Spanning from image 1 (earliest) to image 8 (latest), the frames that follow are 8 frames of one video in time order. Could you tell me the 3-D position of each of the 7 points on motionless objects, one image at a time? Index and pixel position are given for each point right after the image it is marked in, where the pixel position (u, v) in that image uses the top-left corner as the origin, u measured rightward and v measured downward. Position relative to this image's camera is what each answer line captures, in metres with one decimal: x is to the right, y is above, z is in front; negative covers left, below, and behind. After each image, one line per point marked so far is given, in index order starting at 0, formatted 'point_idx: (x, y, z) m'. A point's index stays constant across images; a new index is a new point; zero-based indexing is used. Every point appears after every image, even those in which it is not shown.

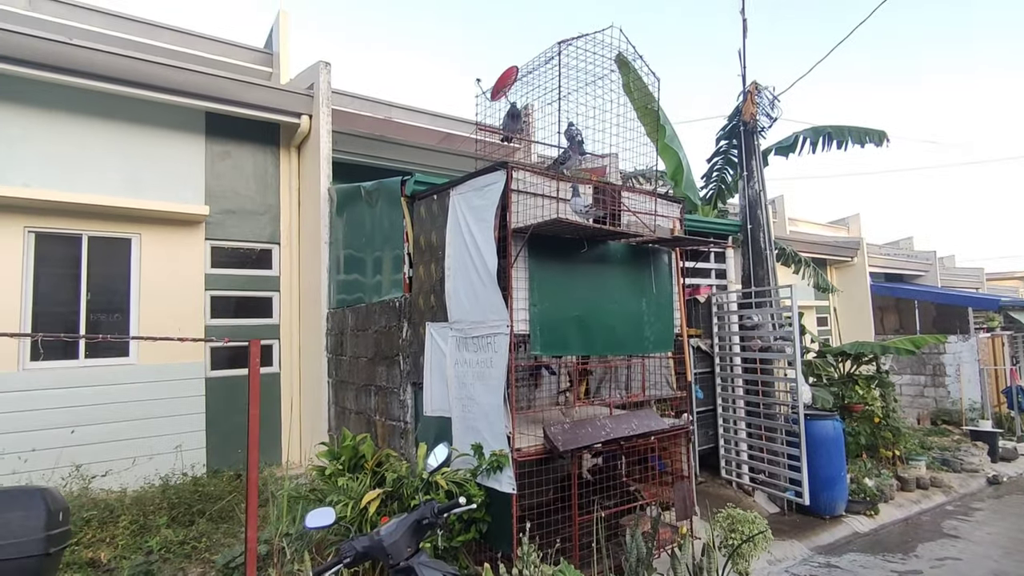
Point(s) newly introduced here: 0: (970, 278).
0: (+14.8, +0.3, +17.9) m
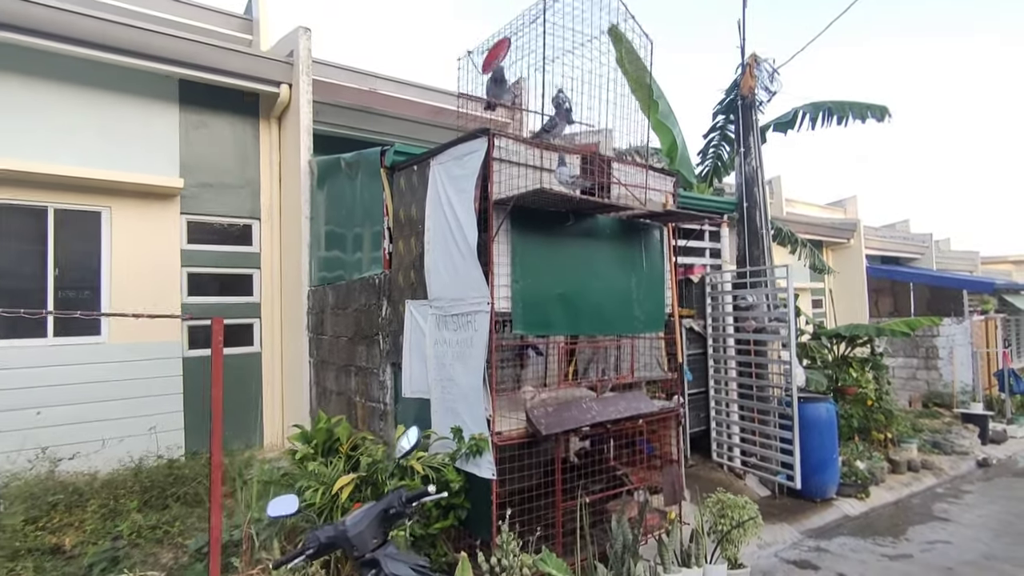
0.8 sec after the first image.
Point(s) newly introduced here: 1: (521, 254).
0: (+14.6, +0.9, +17.8) m
1: (+0.1, +0.2, +3.4) m
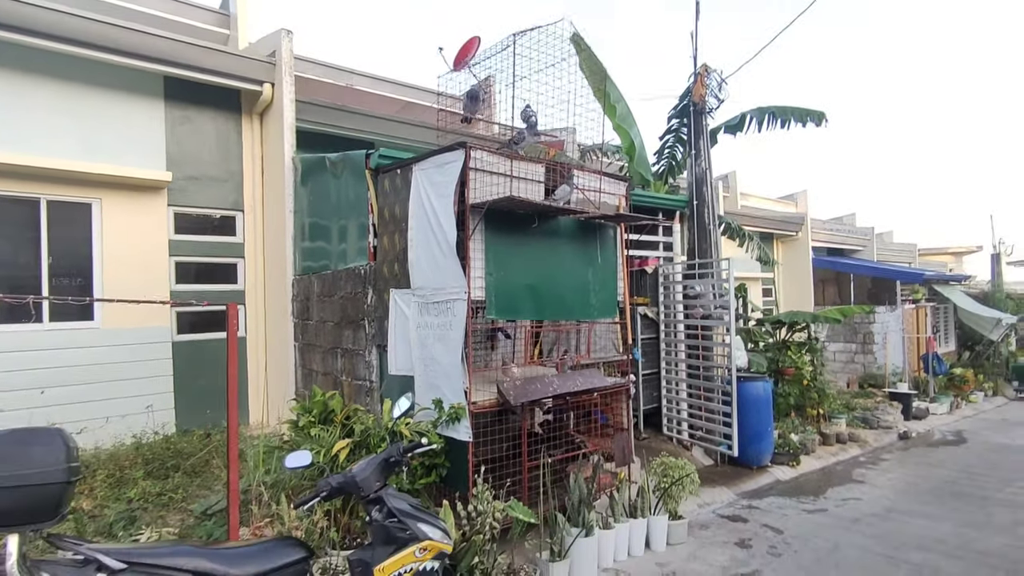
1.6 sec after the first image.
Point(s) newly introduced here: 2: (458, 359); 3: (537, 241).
0: (+13.6, +1.2, +19.1) m
1: (-0.1, +0.3, +3.9) m
2: (-0.4, -0.5, +3.7) m
3: (+0.2, +0.4, +4.2) m
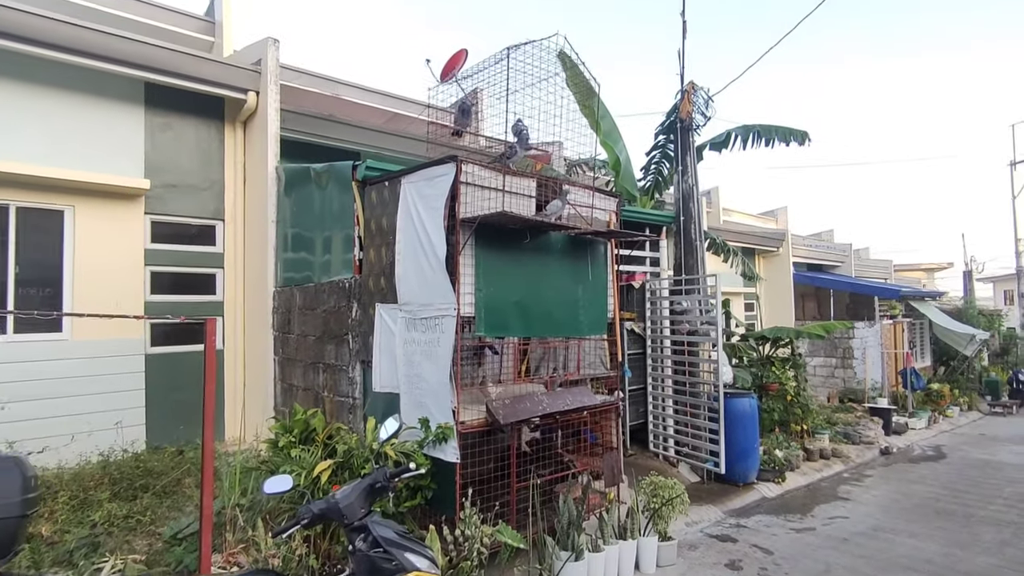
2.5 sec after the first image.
0: (+13.0, +0.7, +19.5) m
1: (-0.2, +0.2, +3.8) m
2: (-0.4, -0.6, +3.6) m
3: (+0.1, +0.2, +4.1) m
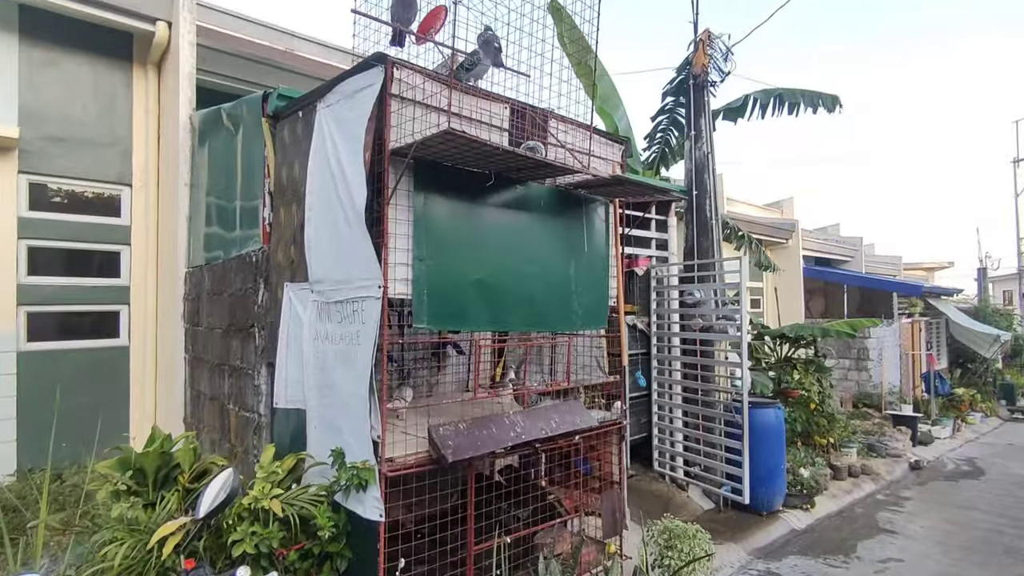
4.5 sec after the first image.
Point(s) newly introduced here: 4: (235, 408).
0: (+12.6, +0.8, +18.4) m
1: (-0.4, +0.3, +2.6) m
2: (-0.6, -0.4, +2.4) m
3: (-0.1, +0.4, +2.9) m
4: (-1.8, -0.8, +3.6) m
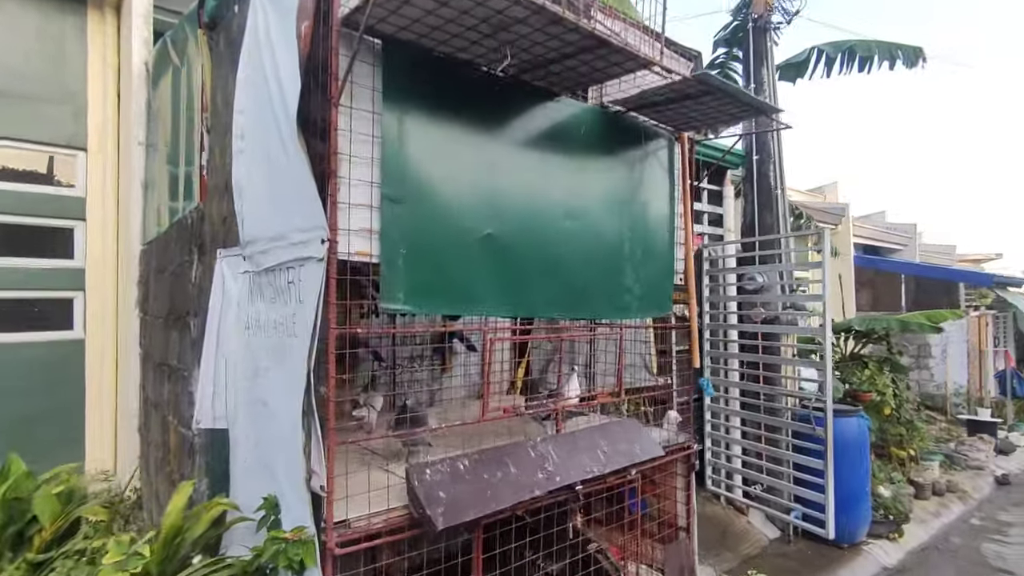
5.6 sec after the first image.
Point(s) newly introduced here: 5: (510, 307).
0: (+13.3, +1.0, +17.0) m
1: (-0.3, +0.4, +1.7) m
2: (-0.6, -0.3, +1.5) m
3: (0.0, +0.5, +1.9) m
4: (-1.7, -0.7, +2.7) m
5: (0.0, -0.1, +1.9) m
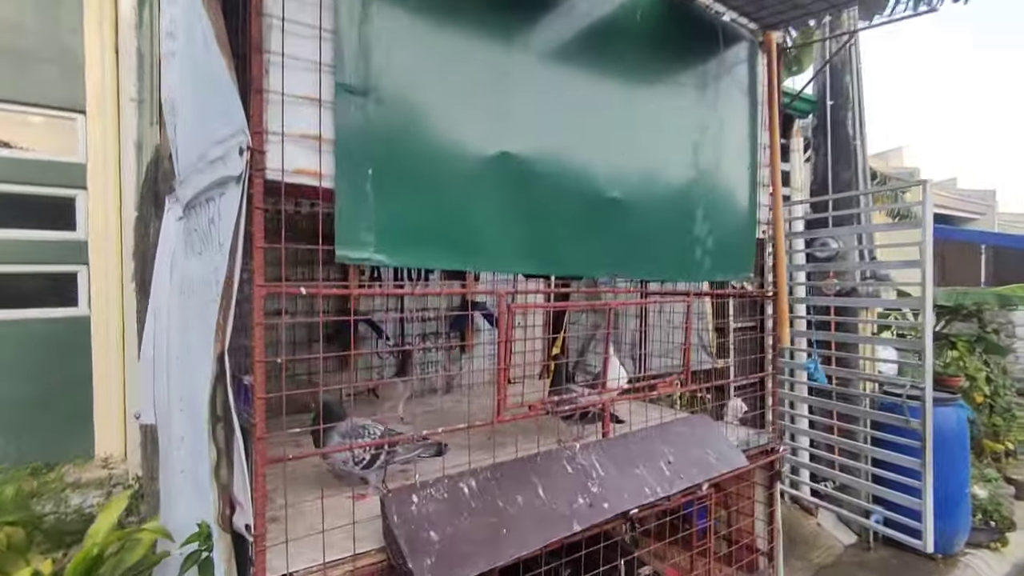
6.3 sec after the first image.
0: (+14.4, +1.8, +15.4) m
1: (-0.2, +0.5, +1.2) m
2: (-0.5, -0.2, +1.0) m
3: (+0.1, +0.6, +1.4) m
4: (-1.6, -0.5, +2.4) m
5: (+0.1, +0.1, +1.4) m
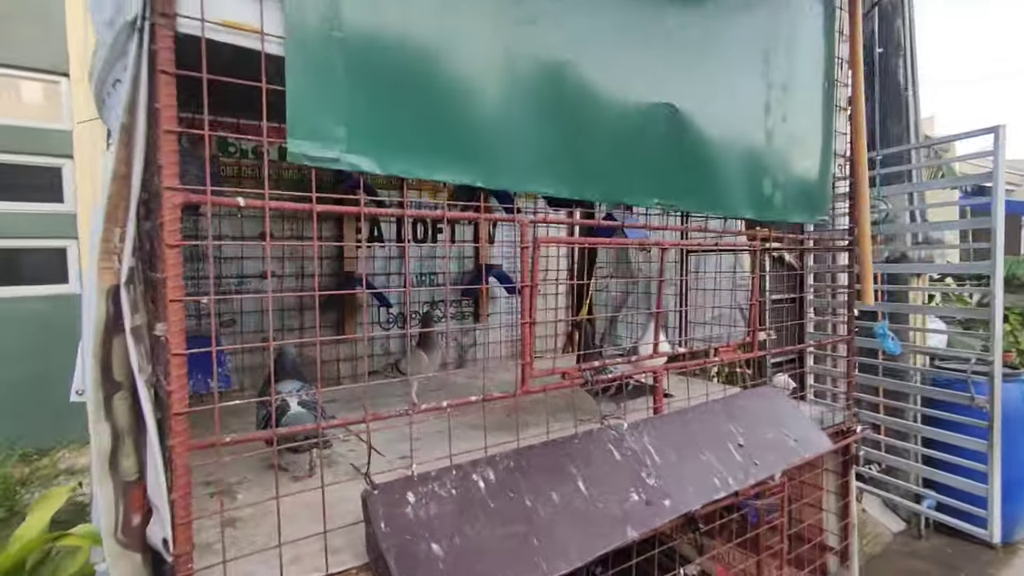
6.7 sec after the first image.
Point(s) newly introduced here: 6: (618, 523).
0: (+14.7, +2.5, +14.7) m
1: (-0.2, +0.7, +0.8) m
2: (-0.5, -0.1, +0.7) m
3: (+0.1, +0.8, +1.1) m
4: (-1.5, -0.4, +2.1) m
5: (+0.1, +0.2, +1.1) m
6: (+0.2, -0.4, +0.9) m
